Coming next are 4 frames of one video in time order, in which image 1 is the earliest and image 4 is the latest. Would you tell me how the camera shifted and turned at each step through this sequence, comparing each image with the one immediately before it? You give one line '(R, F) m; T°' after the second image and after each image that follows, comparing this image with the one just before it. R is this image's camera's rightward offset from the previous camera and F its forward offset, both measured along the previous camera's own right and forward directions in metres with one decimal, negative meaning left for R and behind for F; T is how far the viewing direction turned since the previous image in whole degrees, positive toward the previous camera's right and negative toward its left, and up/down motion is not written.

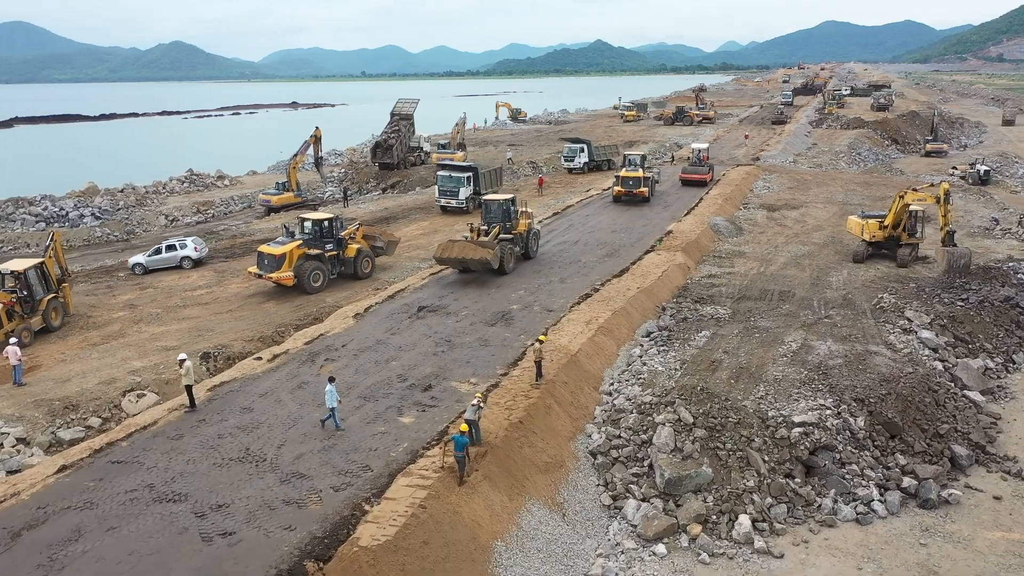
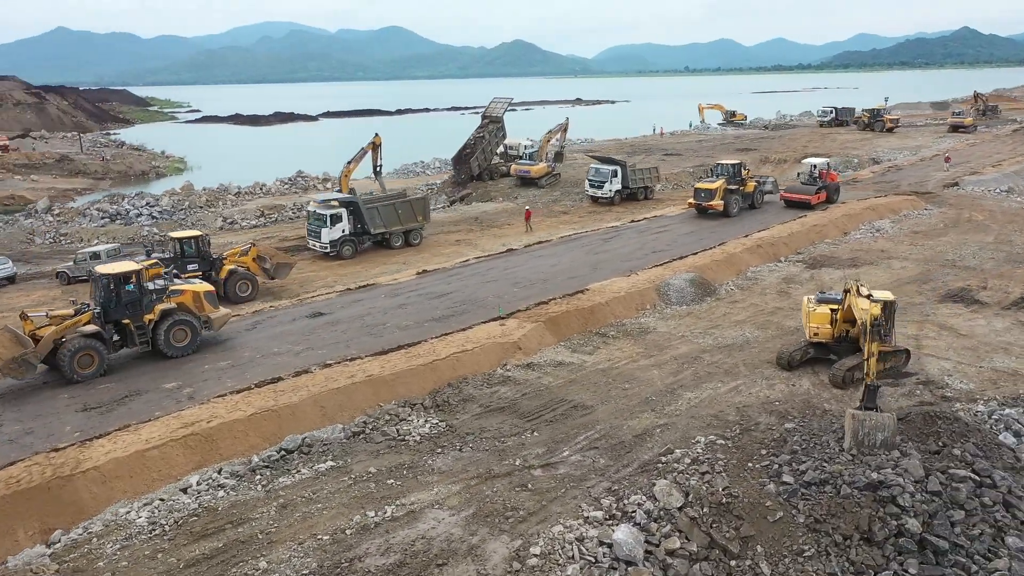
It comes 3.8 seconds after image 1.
(+9.8, +6.2) m; -21°
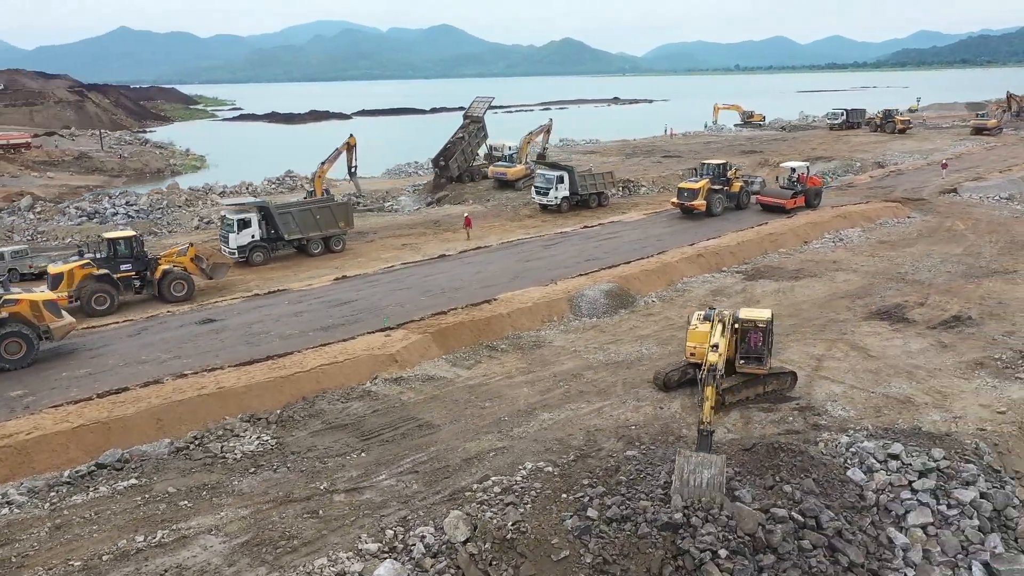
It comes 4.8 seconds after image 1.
(+3.0, +0.6) m; -3°
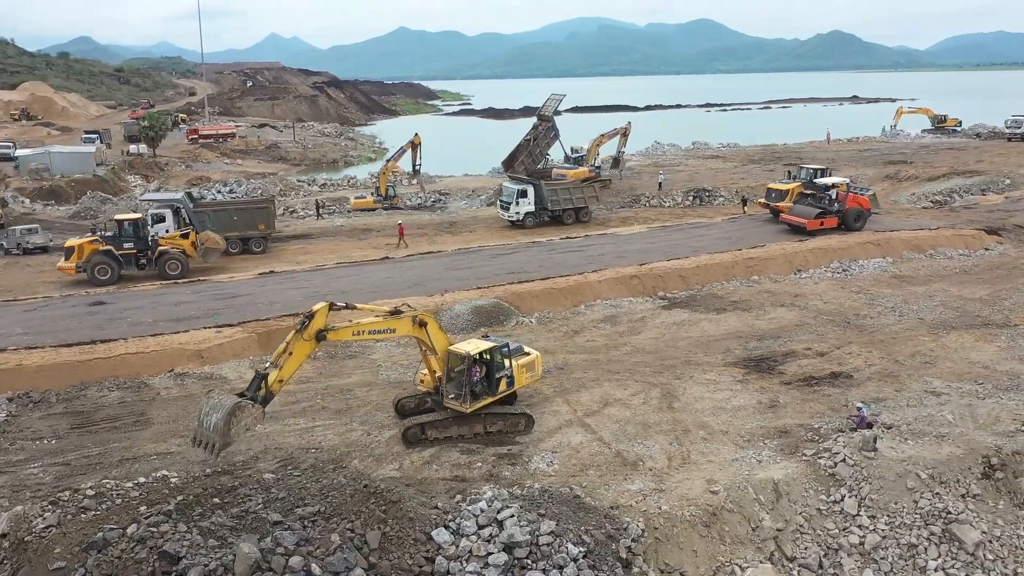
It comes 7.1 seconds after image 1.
(+7.7, +1.7) m; -16°
